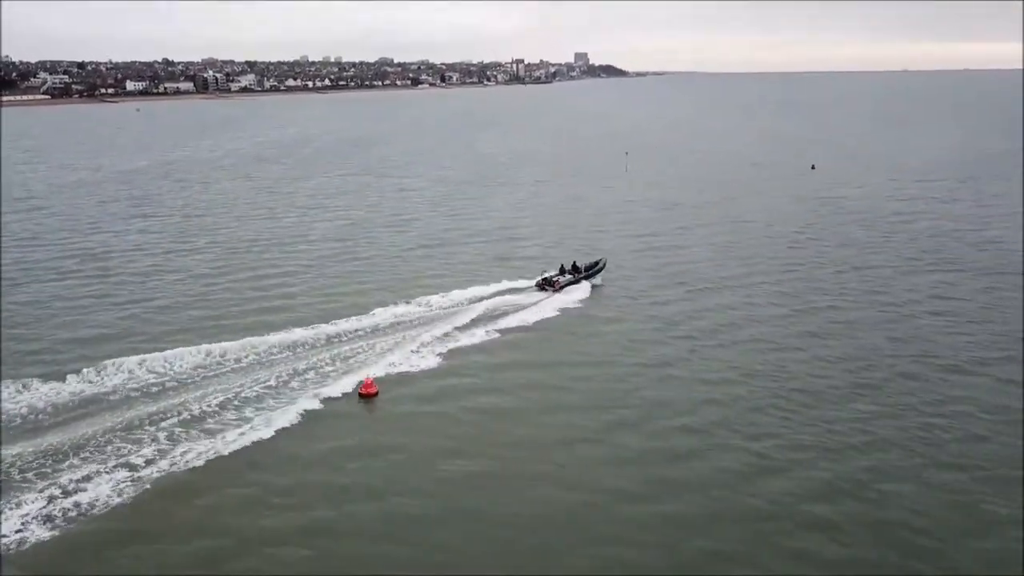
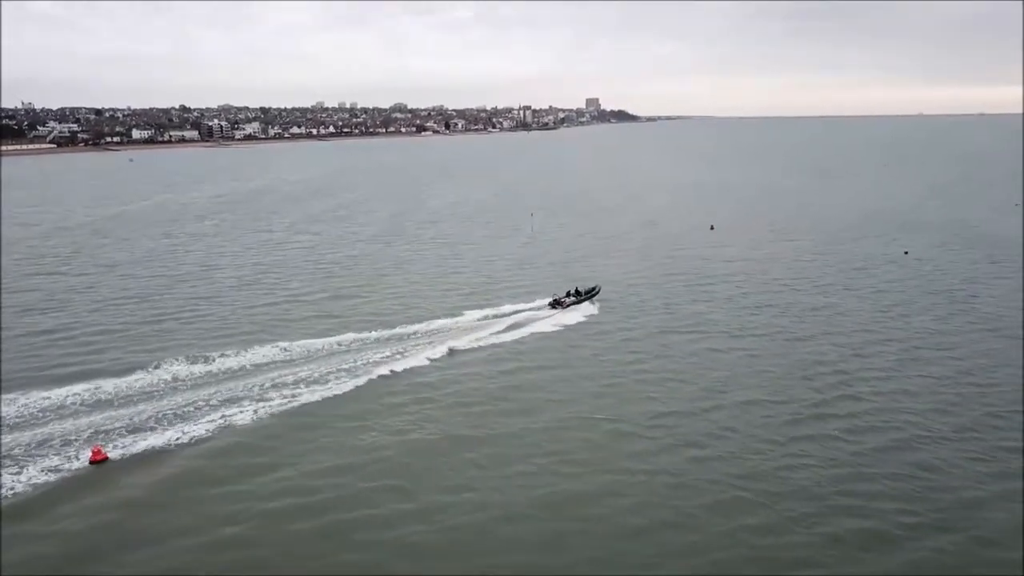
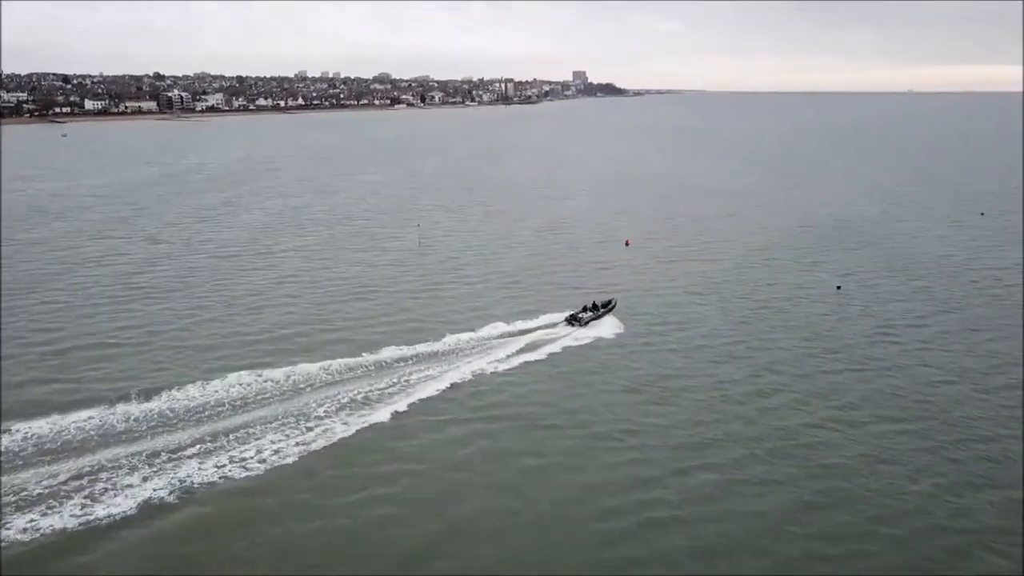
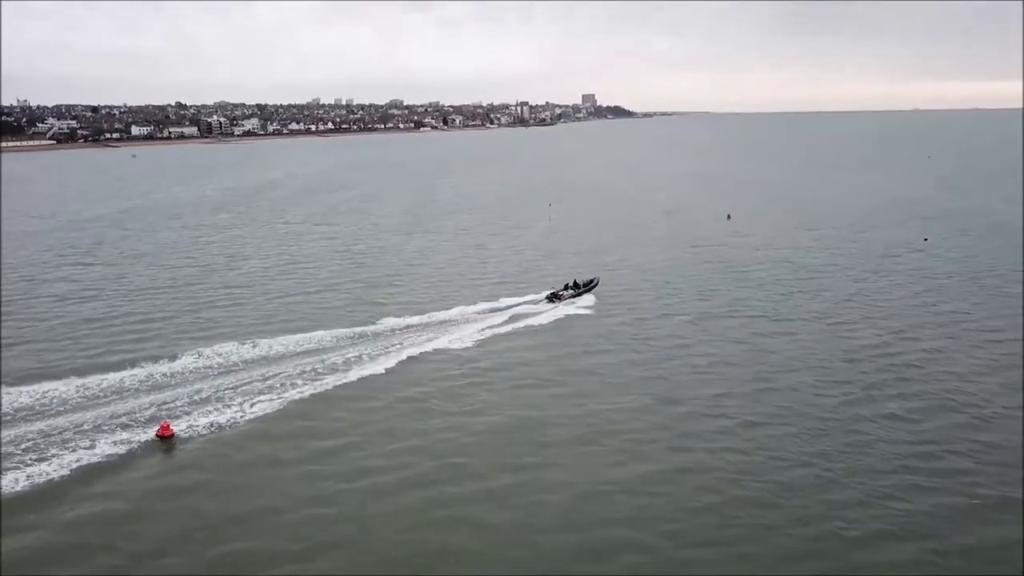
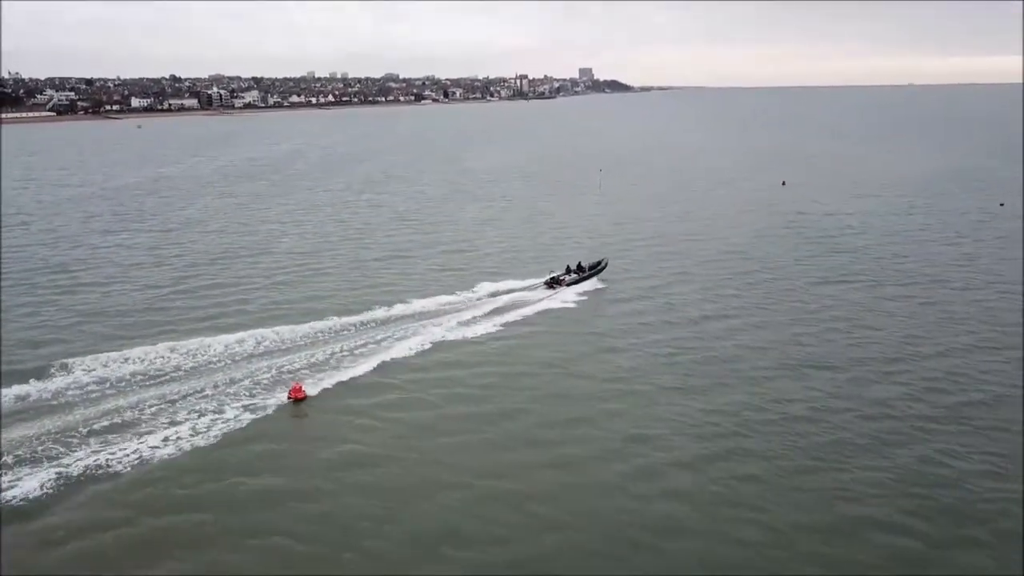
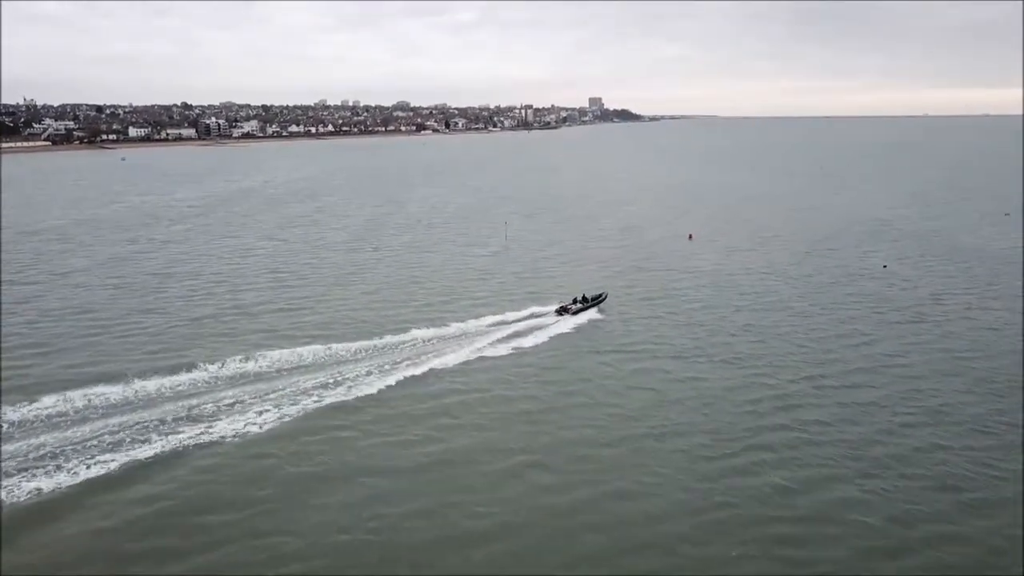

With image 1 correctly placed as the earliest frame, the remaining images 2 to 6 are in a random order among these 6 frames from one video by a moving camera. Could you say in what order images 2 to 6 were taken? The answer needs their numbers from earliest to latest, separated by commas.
5, 4, 2, 6, 3
